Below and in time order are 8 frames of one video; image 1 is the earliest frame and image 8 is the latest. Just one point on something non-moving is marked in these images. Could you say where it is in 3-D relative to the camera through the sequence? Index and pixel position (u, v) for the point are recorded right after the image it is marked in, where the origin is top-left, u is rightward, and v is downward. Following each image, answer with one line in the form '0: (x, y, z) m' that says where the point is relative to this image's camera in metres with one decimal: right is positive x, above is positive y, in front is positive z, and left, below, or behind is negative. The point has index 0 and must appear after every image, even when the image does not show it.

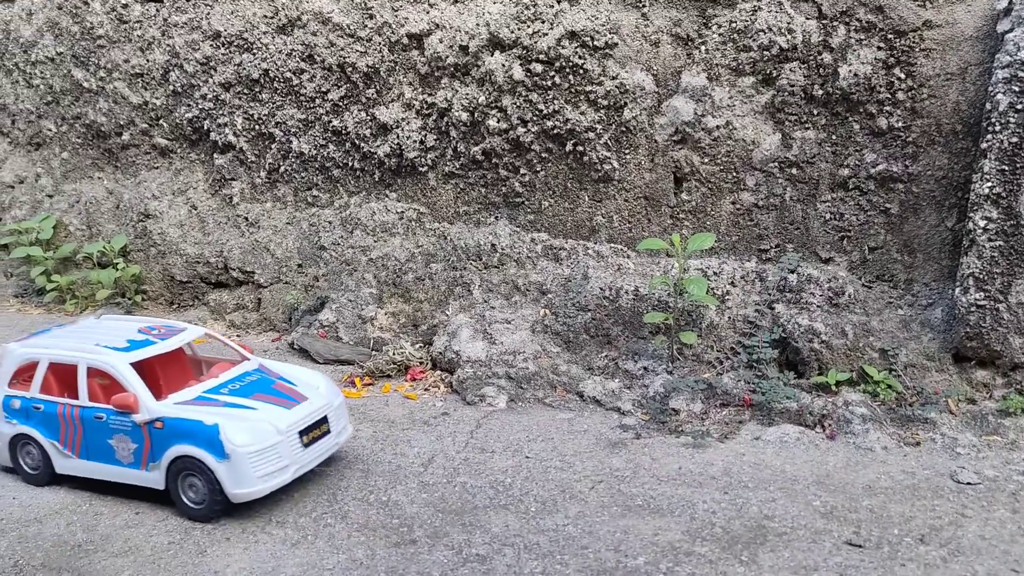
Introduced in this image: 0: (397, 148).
0: (-0.8, +1.0, +6.1) m
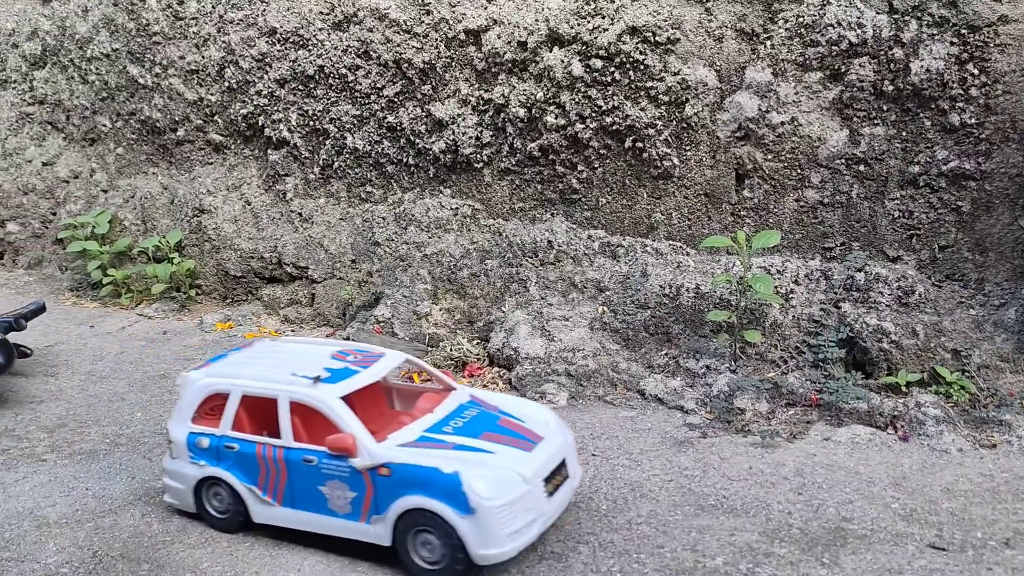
0: (-0.4, +1.1, +6.1) m
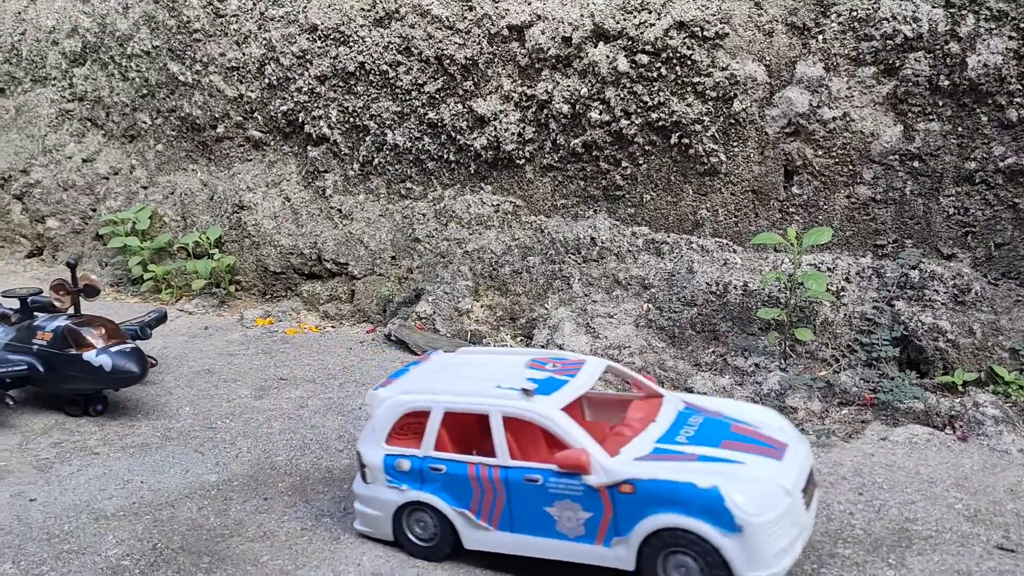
0: (-0.1, +1.1, +6.1) m
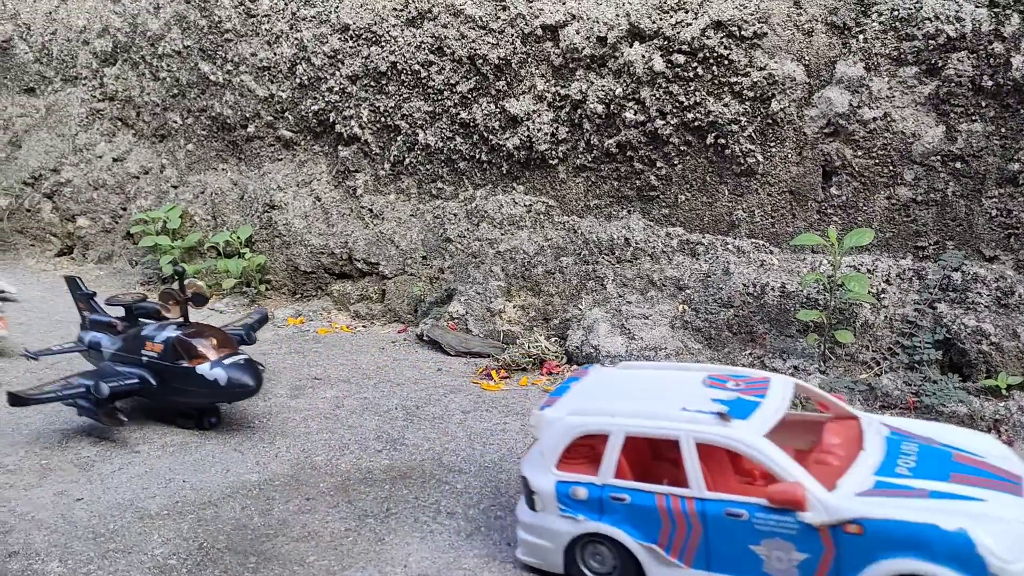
0: (+0.1, +1.1, +6.1) m
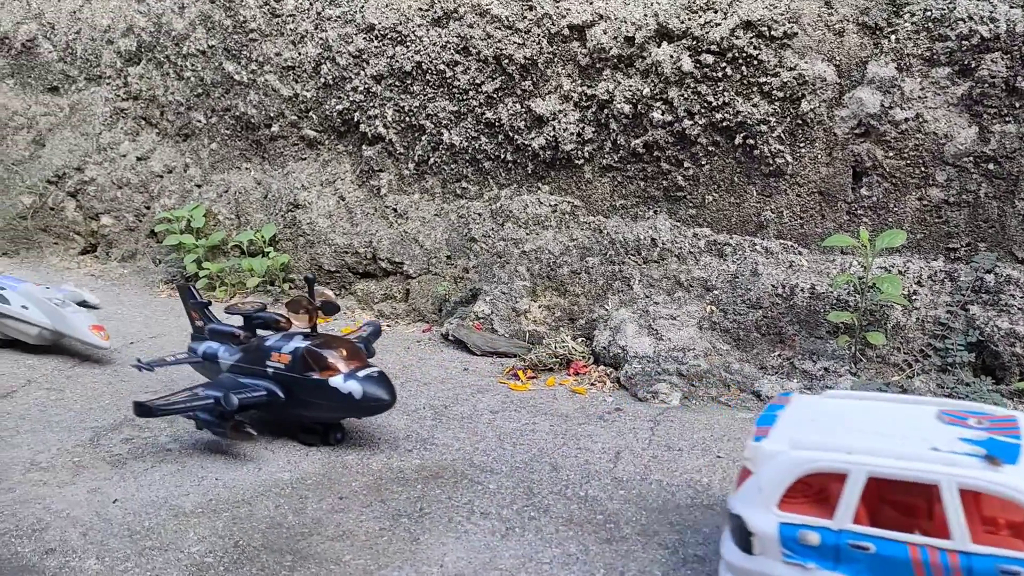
0: (+0.3, +1.1, +6.1) m
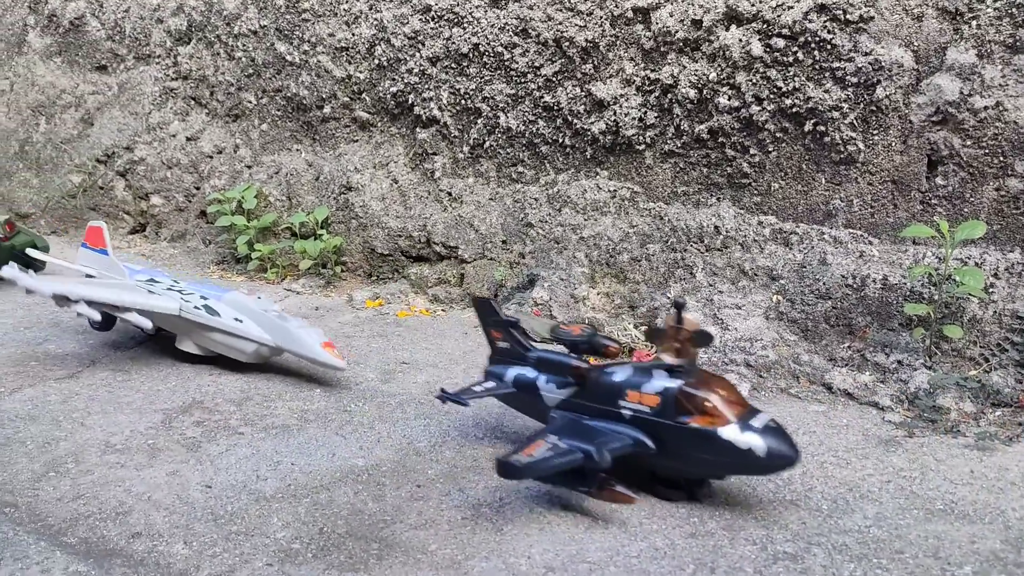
0: (+0.7, +1.2, +6.0) m
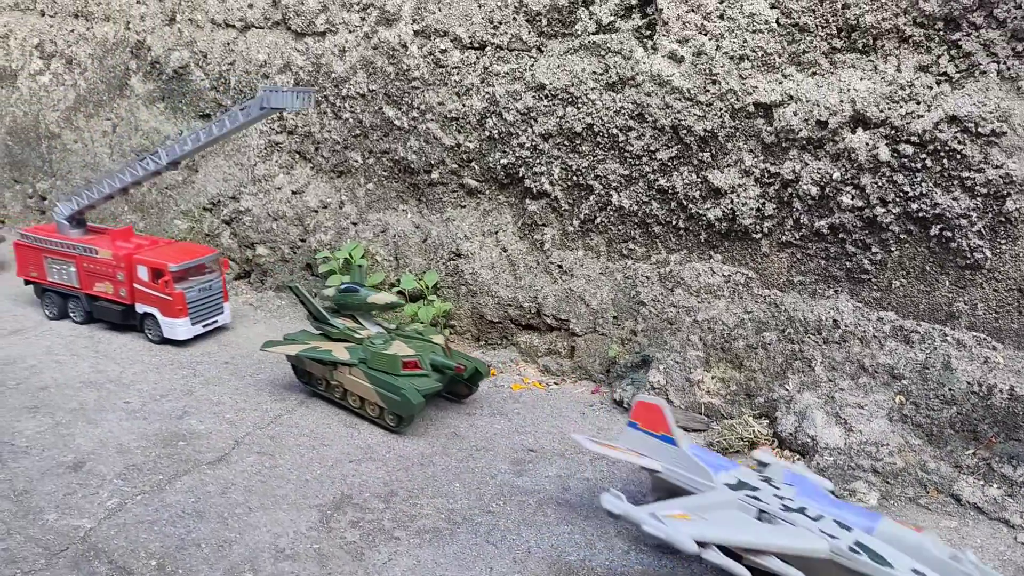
0: (+1.6, +0.6, +6.2) m
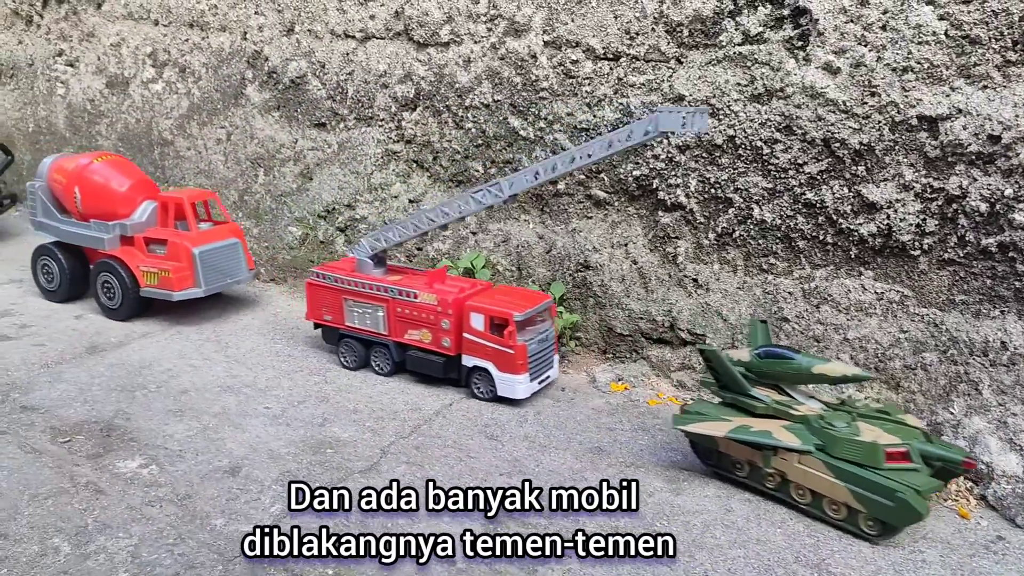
0: (+2.7, +0.4, +6.0) m
